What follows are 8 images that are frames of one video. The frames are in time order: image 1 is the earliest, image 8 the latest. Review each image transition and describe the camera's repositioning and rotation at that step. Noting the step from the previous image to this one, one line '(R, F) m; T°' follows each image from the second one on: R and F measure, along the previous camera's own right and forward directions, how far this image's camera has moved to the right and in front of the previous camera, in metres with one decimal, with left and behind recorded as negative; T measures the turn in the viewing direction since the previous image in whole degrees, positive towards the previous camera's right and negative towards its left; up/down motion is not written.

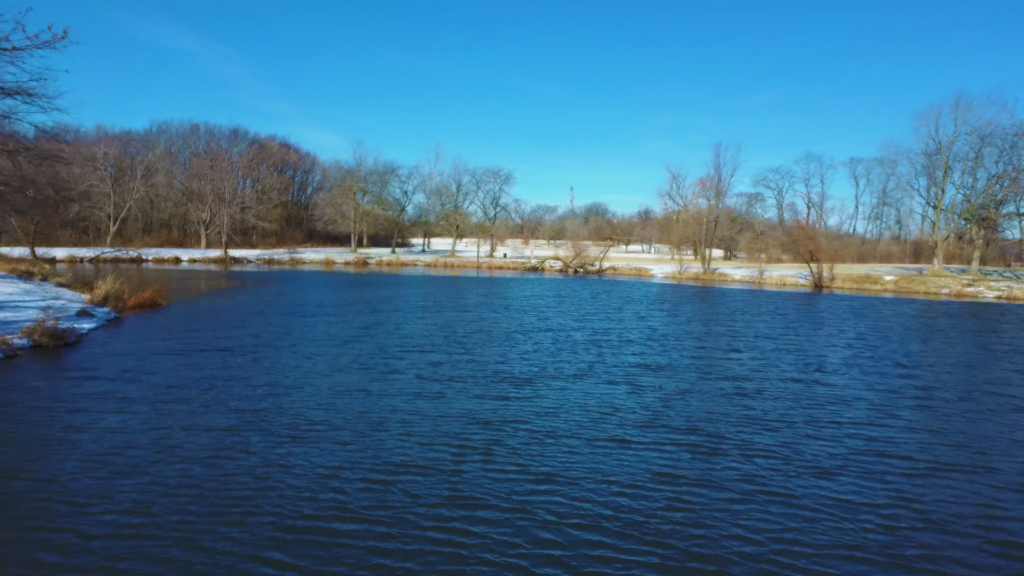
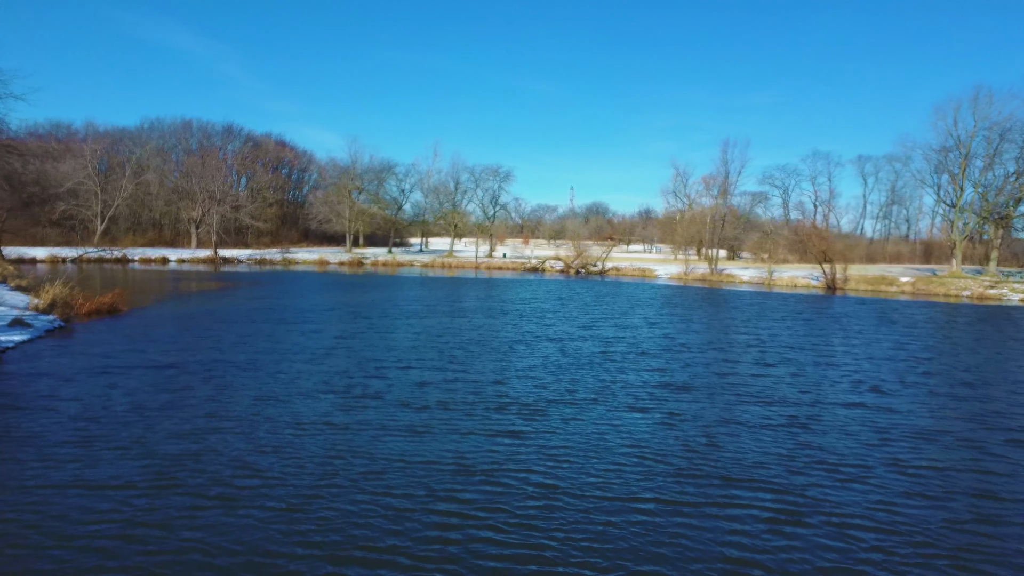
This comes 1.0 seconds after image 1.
(0.0, +2.8) m; 0°
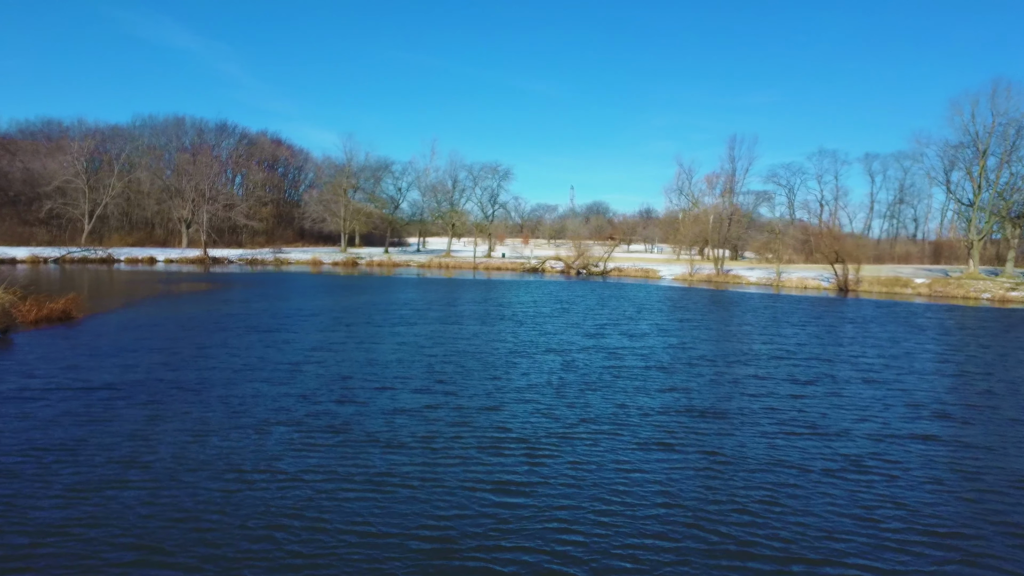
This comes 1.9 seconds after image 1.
(+0.1, +2.5) m; 0°
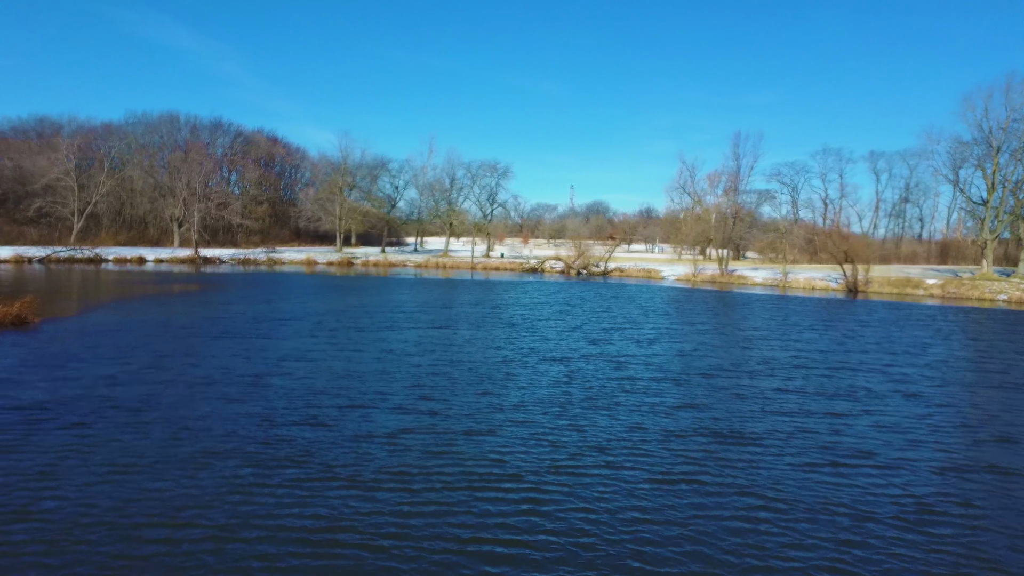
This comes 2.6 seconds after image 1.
(+0.1, +1.9) m; 0°
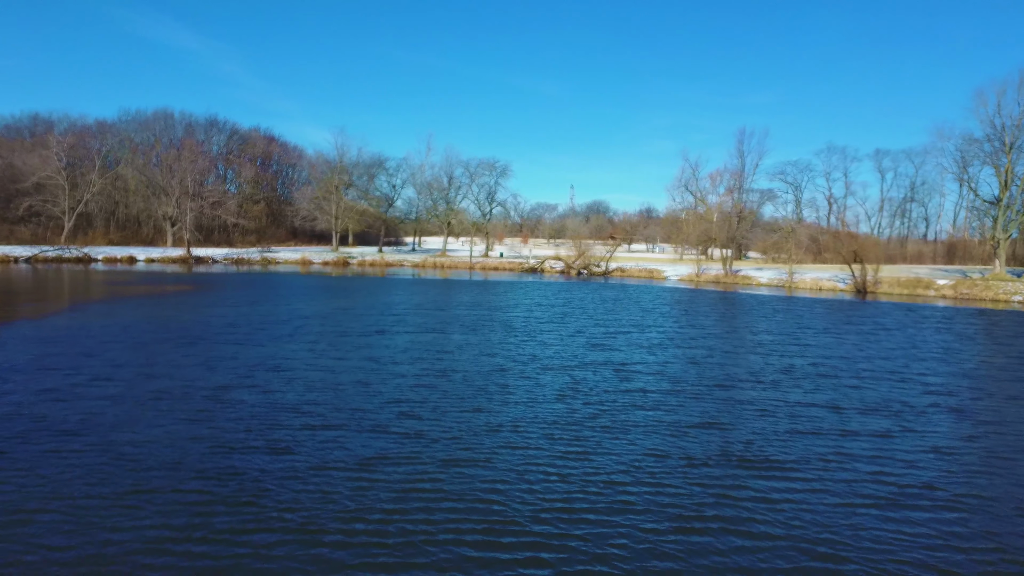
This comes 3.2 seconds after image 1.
(+0.1, +1.7) m; 0°
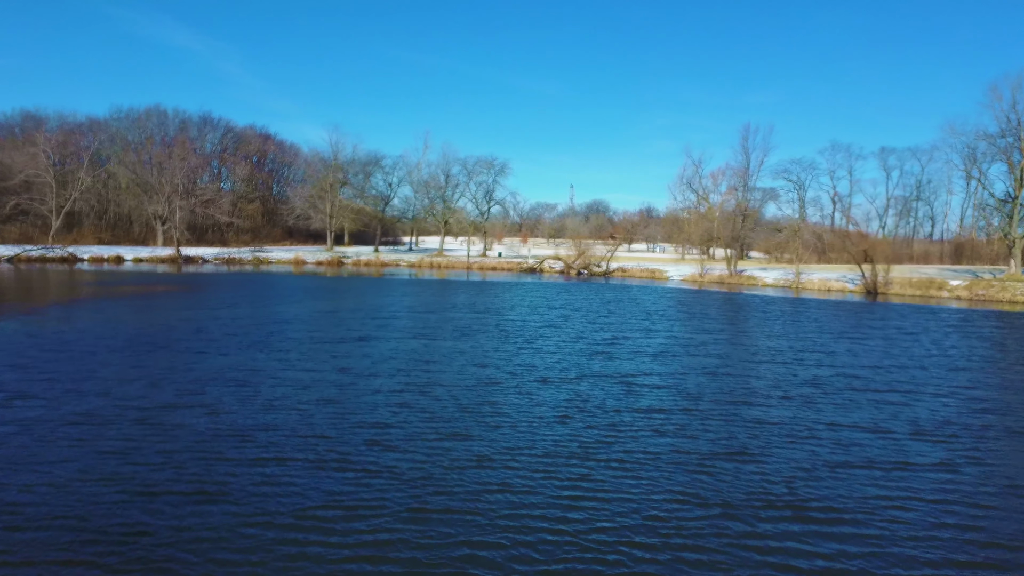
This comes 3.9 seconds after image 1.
(+0.2, +2.0) m; 0°
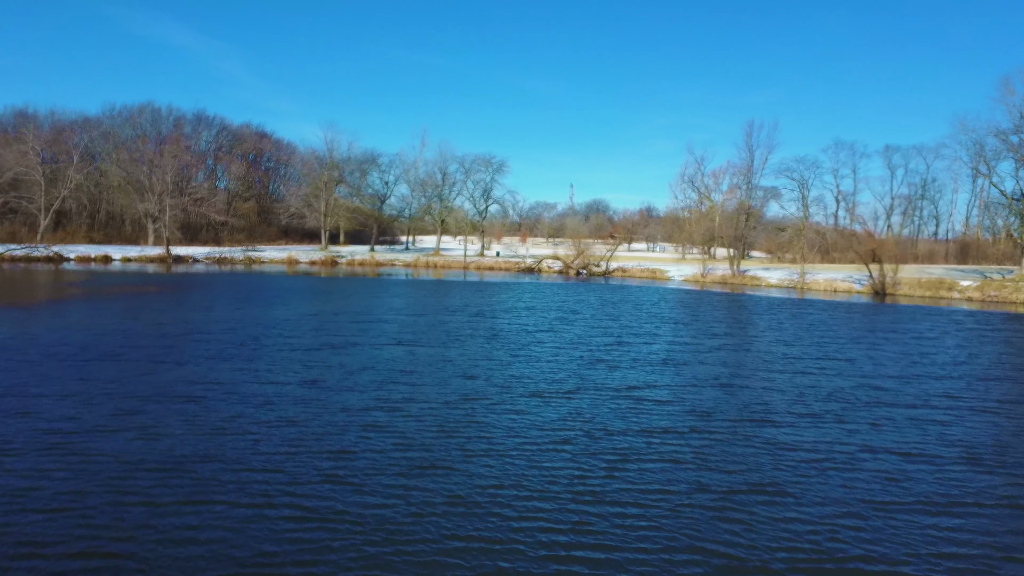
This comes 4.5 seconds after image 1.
(+0.2, +1.6) m; 0°
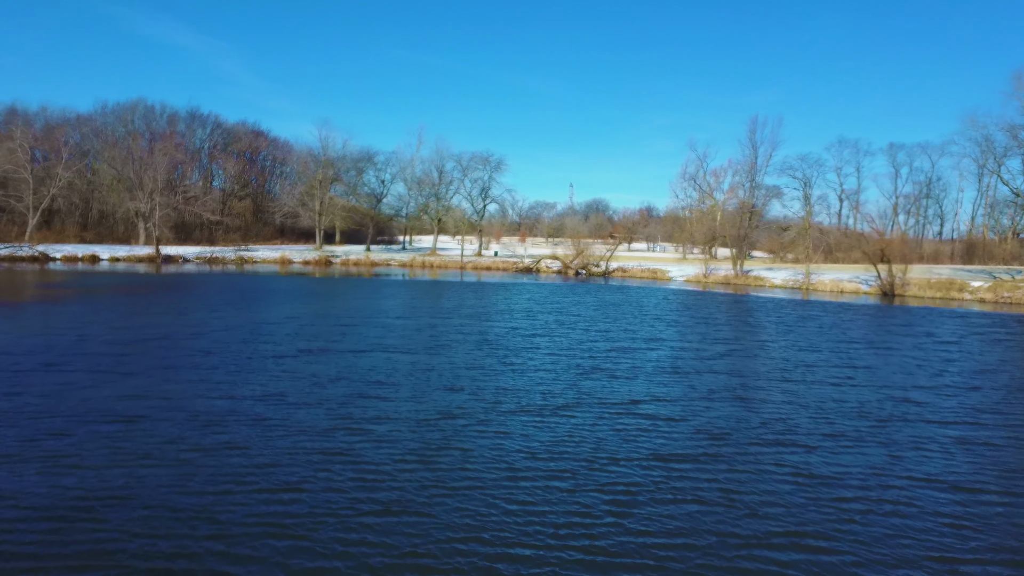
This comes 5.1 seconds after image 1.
(+0.2, +1.6) m; 0°
